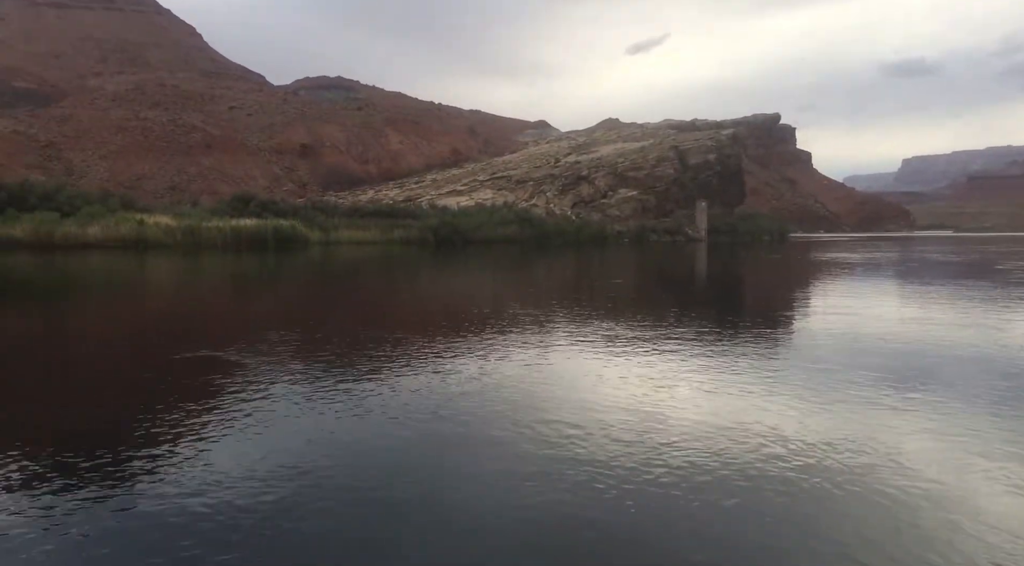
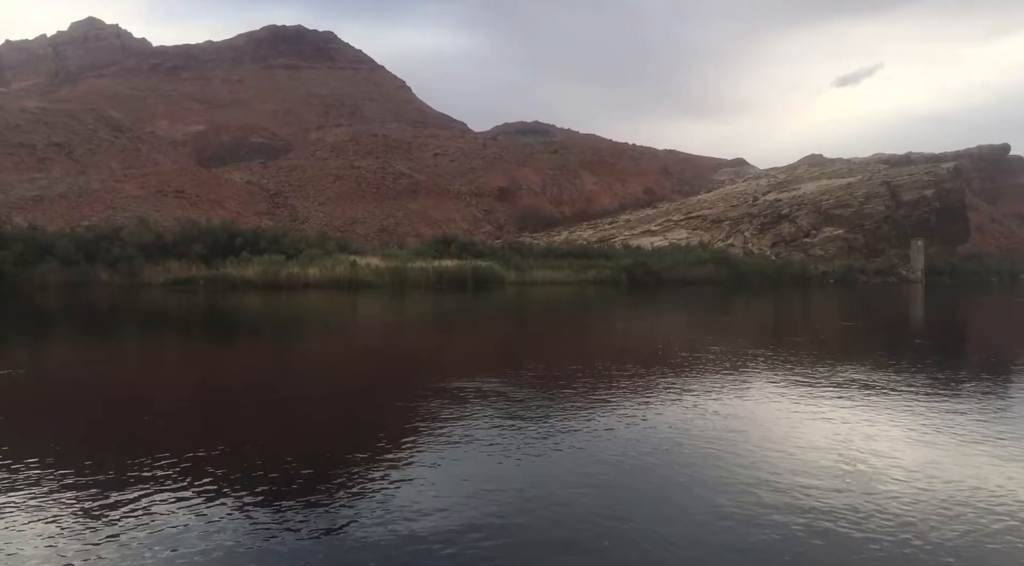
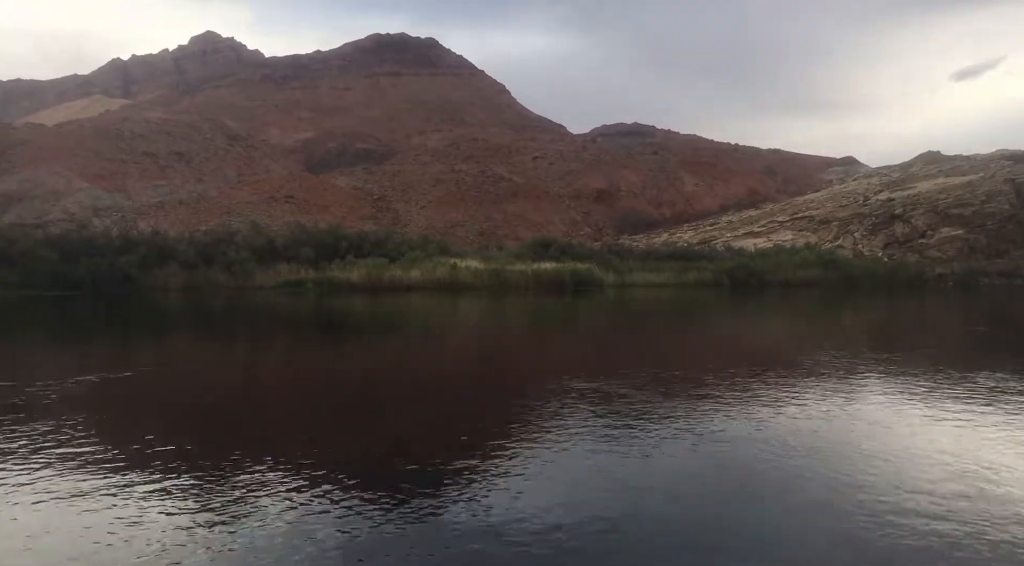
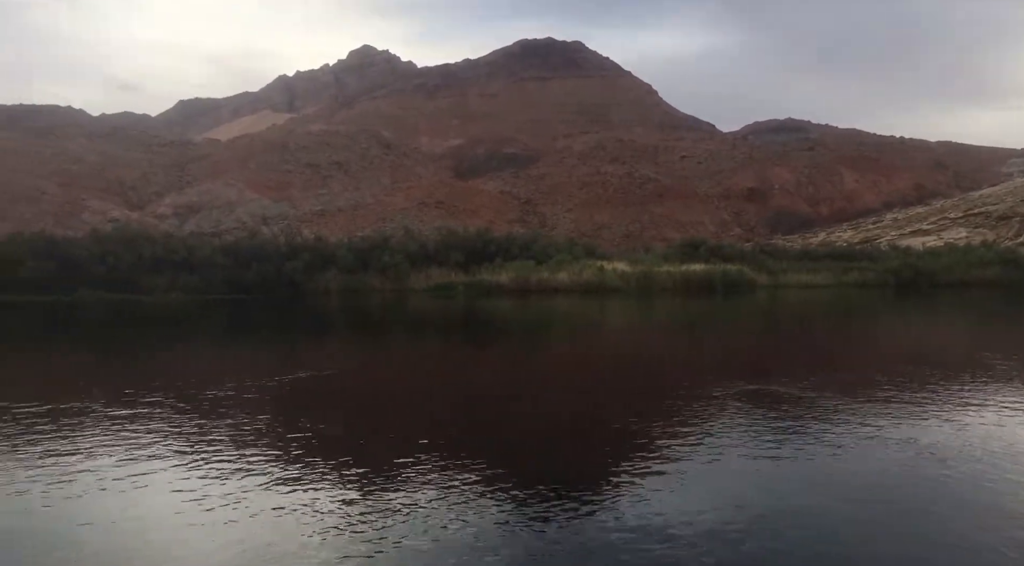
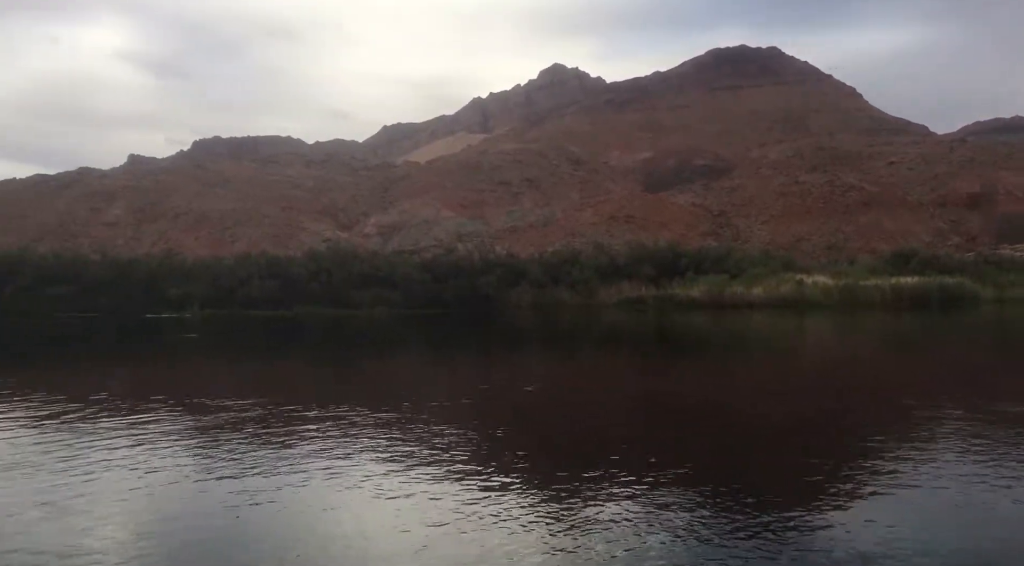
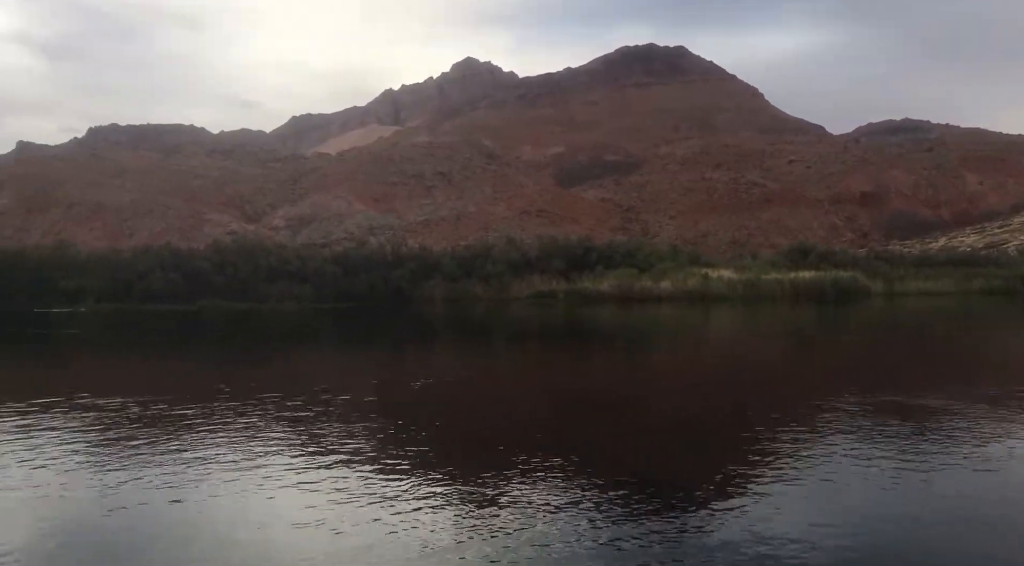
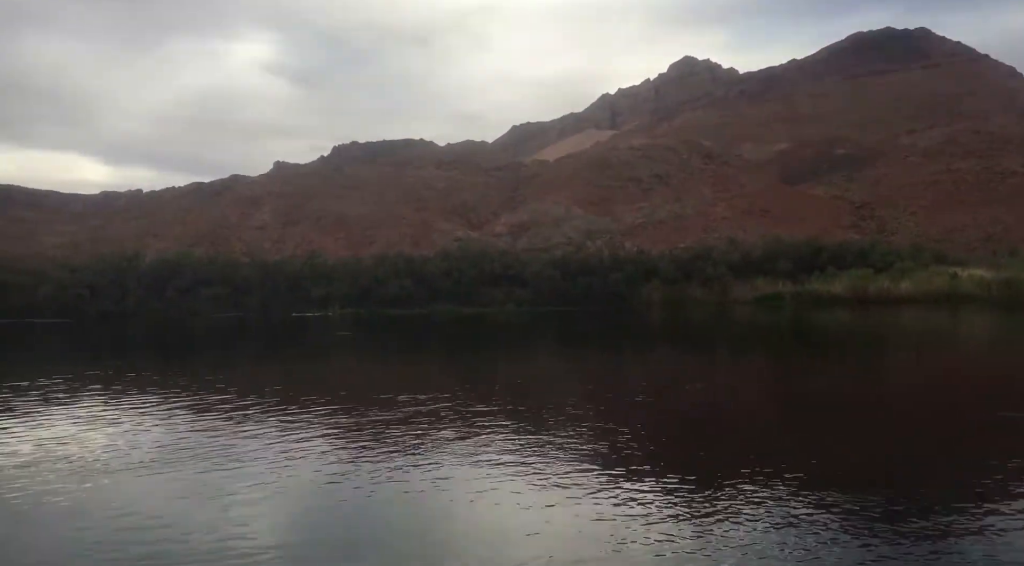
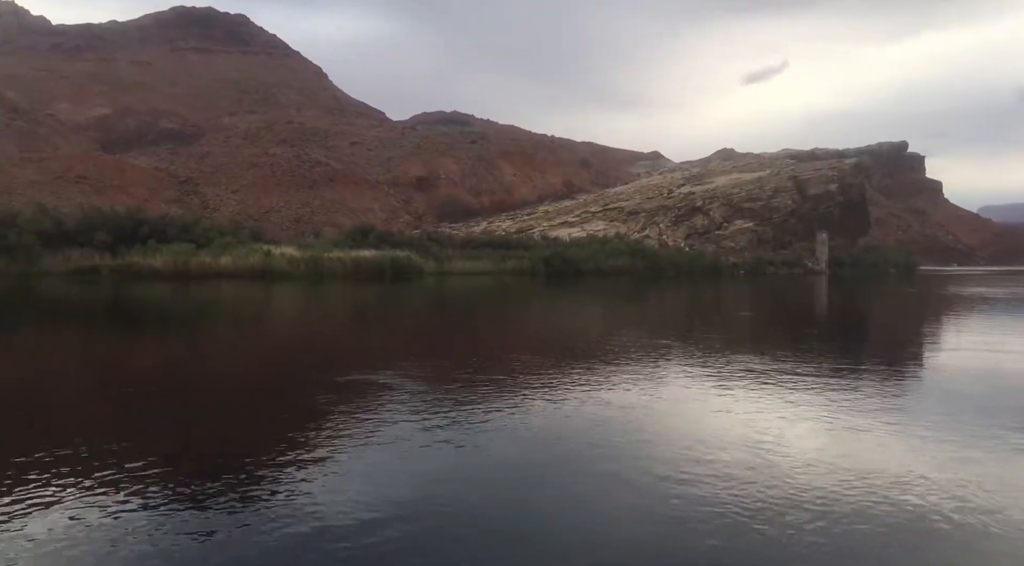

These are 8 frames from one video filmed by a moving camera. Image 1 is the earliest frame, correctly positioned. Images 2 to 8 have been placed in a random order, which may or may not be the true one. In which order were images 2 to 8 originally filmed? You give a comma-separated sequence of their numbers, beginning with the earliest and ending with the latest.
8, 2, 3, 4, 6, 5, 7
